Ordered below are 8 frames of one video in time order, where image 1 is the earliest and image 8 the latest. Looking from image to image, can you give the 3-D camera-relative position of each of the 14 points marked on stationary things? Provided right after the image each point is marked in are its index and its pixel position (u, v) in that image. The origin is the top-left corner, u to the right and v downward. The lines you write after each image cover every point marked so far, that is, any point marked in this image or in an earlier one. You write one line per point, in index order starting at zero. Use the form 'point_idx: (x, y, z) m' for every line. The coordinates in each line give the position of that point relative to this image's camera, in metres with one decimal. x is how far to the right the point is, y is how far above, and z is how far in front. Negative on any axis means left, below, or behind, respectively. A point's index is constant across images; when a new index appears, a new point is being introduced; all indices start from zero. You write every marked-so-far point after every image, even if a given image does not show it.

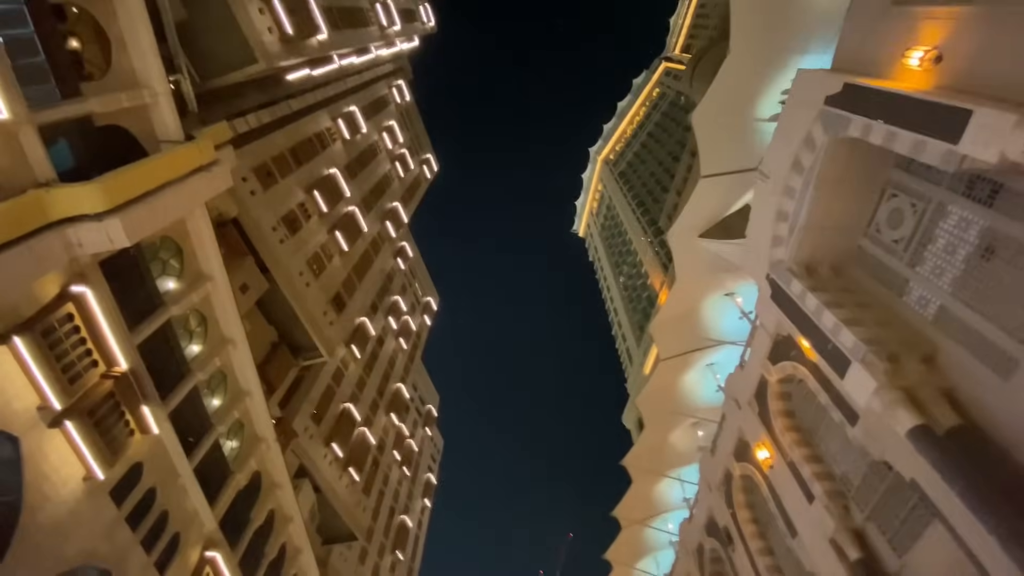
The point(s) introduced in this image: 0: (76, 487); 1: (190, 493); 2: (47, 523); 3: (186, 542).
0: (-11.4, -5.2, +16.5) m
1: (-10.8, -7.1, +21.9) m
2: (-11.5, -5.9, +15.7) m
3: (-11.0, -9.1, +22.7) m
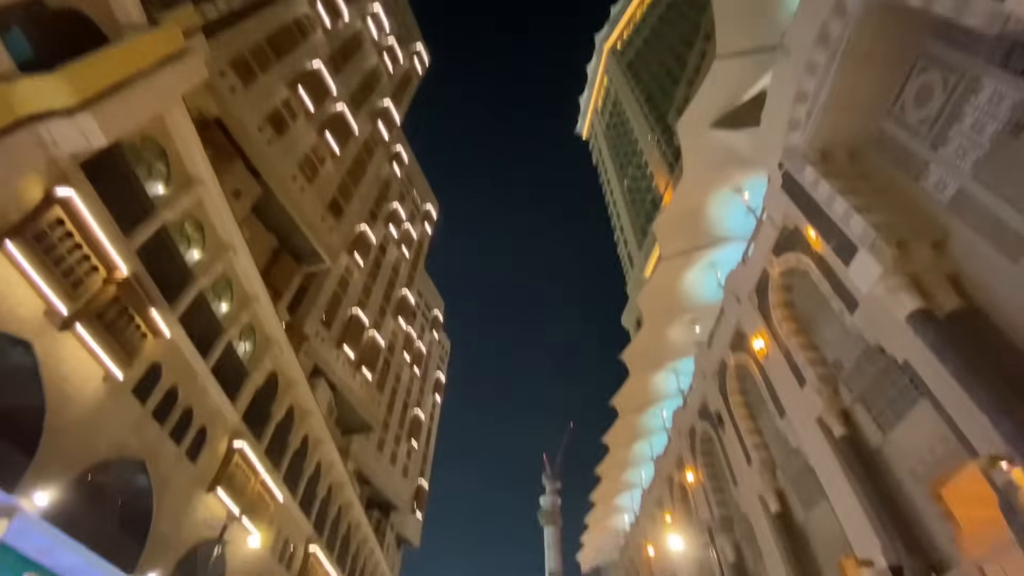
0: (-11.3, -2.7, +17.0) m
1: (-10.7, -3.7, +22.6) m
2: (-11.3, -3.5, +16.4) m
3: (-11.0, -5.6, +23.7) m
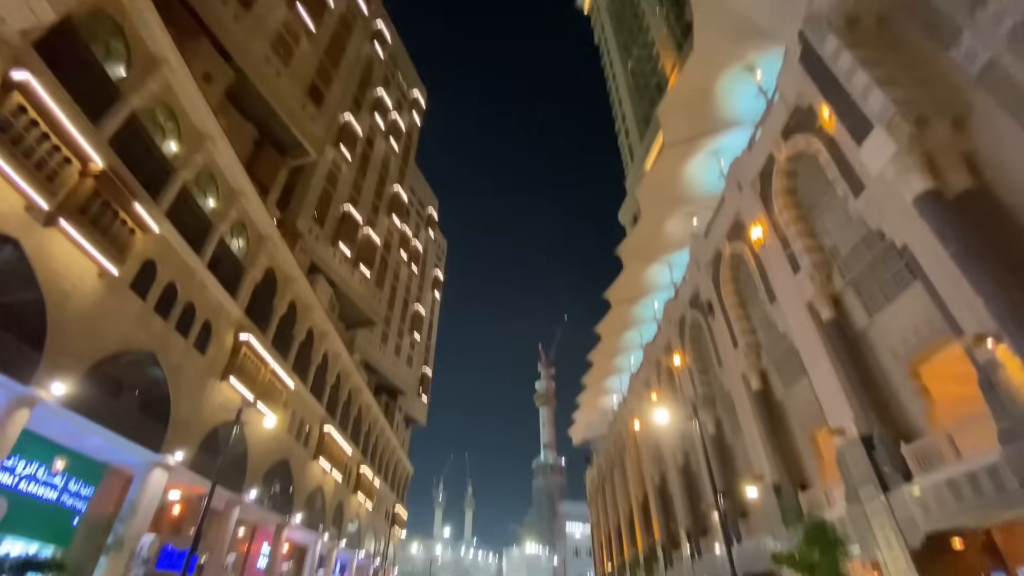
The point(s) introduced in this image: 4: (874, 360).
0: (-11.3, +0.2, +16.9) m
1: (-11.0, +0.1, +22.5) m
2: (-11.4, -0.7, +16.3) m
3: (-11.2, -1.6, +23.9) m
4: (+9.5, -1.9, +16.2) m
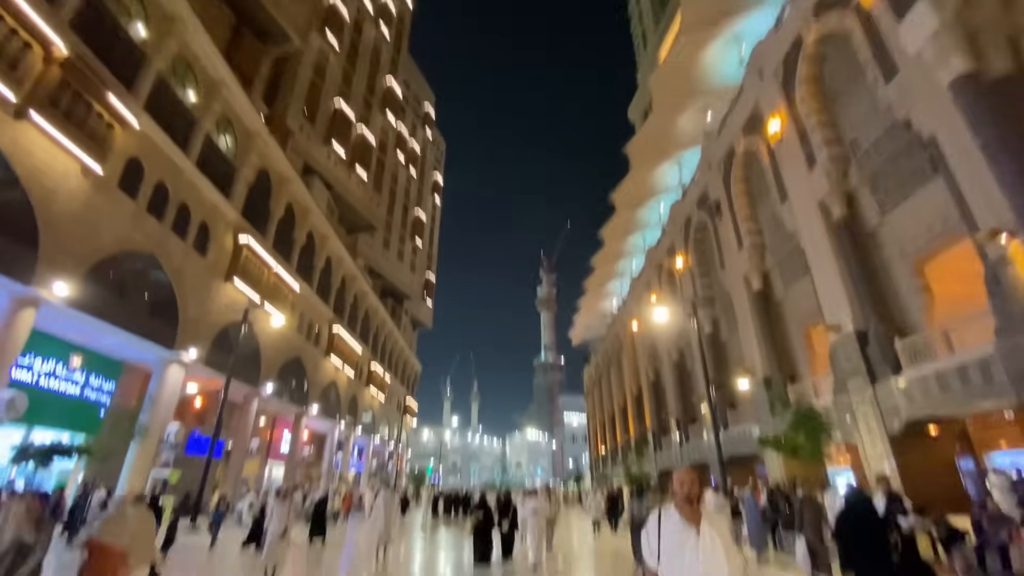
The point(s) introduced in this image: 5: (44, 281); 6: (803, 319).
0: (-11.3, +2.8, +16.1) m
1: (-11.1, +3.6, +21.8) m
2: (-11.3, +1.8, +15.7) m
3: (-11.3, +2.2, +23.4) m
4: (+9.6, +0.8, +16.2) m
5: (-11.5, +0.2, +15.3) m
6: (+9.3, -1.0, +20.1) m
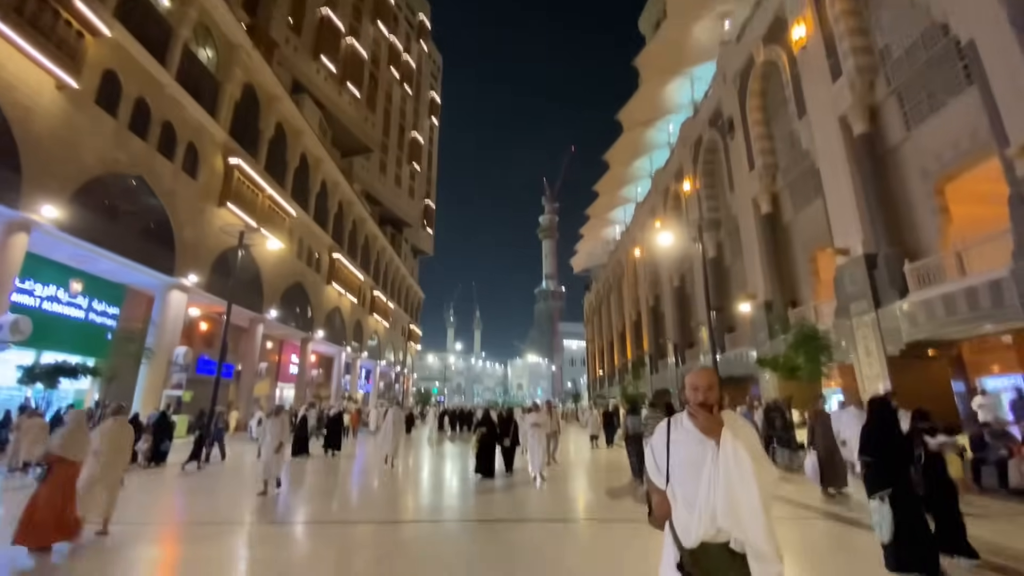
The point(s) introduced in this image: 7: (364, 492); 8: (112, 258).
0: (-11.3, +4.7, +15.3) m
1: (-11.0, +6.2, +20.7) m
2: (-11.3, +3.7, +15.0) m
3: (-11.3, +4.9, +22.5) m
4: (+9.6, +2.8, +15.6) m
5: (-11.5, +2.0, +14.8) m
6: (+9.4, +1.4, +19.6) m
7: (-3.1, -4.2, +13.3) m
8: (-12.1, +0.9, +18.7) m
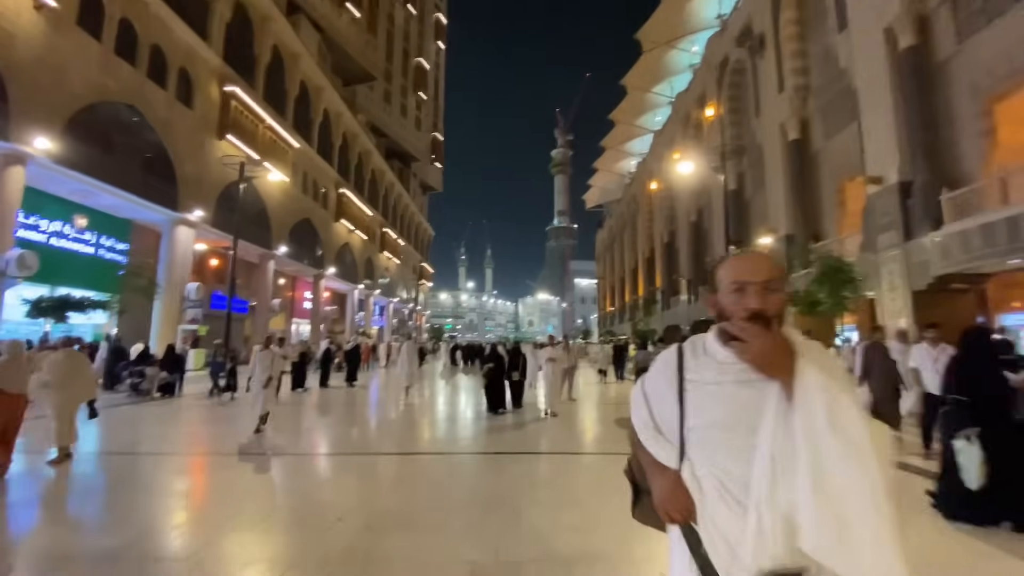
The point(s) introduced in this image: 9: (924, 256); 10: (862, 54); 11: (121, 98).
0: (-11.0, +6.2, +14.3) m
1: (-10.7, +8.2, +19.6) m
2: (-11.0, +5.2, +14.1) m
3: (-10.9, +7.2, +21.5) m
4: (+9.9, +4.4, +14.5) m
5: (-11.2, +3.5, +14.1) m
6: (+9.7, +3.5, +18.6) m
7: (-2.8, -2.9, +13.1) m
8: (-11.7, +2.8, +18.1) m
9: (+9.6, +0.7, +14.3) m
10: (+8.8, +6.0, +16.2) m
11: (-11.0, +5.3, +17.4) m
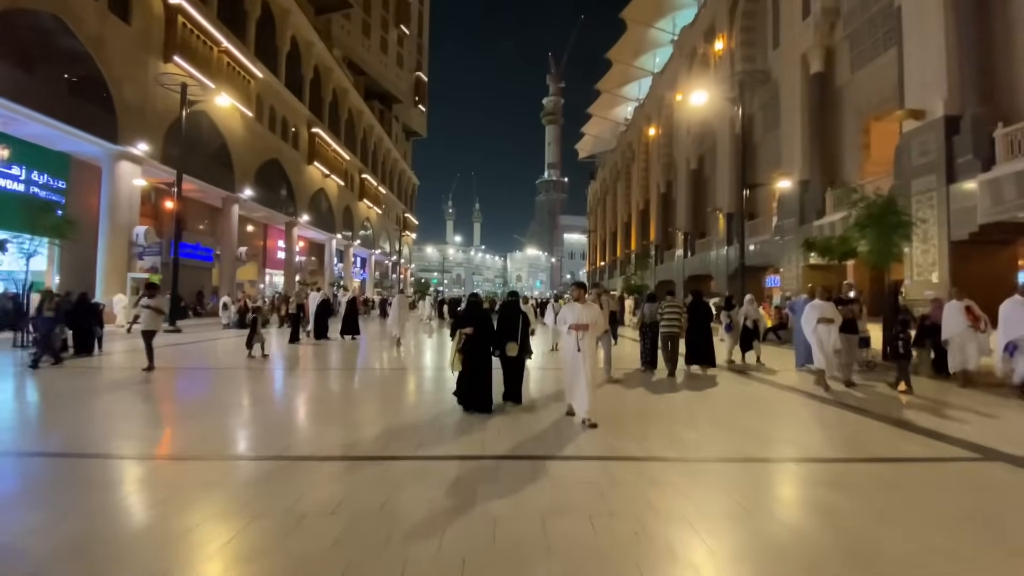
0: (-11.3, +7.4, +11.5) m
1: (-11.0, +9.8, +16.7) m
2: (-11.3, +6.4, +11.4) m
3: (-11.3, +8.9, +18.6) m
4: (+9.6, +5.4, +12.2) m
5: (-11.5, +4.7, +11.5) m
6: (+9.3, +4.7, +16.4) m
7: (-3.2, -1.8, +11.1) m
8: (-12.1, +4.4, +15.6) m
9: (+9.2, +1.7, +12.3) m
10: (+8.4, +7.1, +13.8) m
11: (-11.4, +6.7, +14.7) m
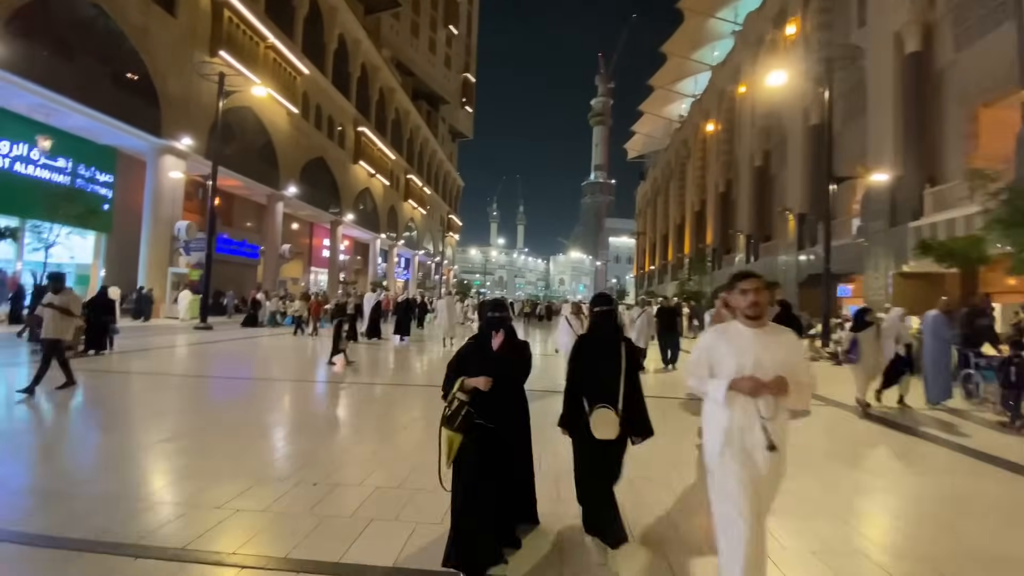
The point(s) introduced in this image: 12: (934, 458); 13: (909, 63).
0: (-10.1, +7.6, +10.9) m
1: (-9.5, +9.9, +16.0) m
2: (-10.2, +6.5, +10.8) m
3: (-9.7, +9.0, +18.0) m
4: (+10.7, +5.2, +10.1) m
5: (-10.4, +4.8, +10.9) m
6: (+10.7, +4.5, +14.3) m
7: (-2.2, -1.8, +9.9) m
8: (-10.8, +4.5, +15.0) m
9: (+10.3, +1.5, +10.3) m
10: (+9.7, +6.9, +11.9) m
11: (-10.0, +6.8, +14.1) m
12: (+3.9, -1.5, +5.8) m
13: (+10.3, +5.8, +16.2) m
